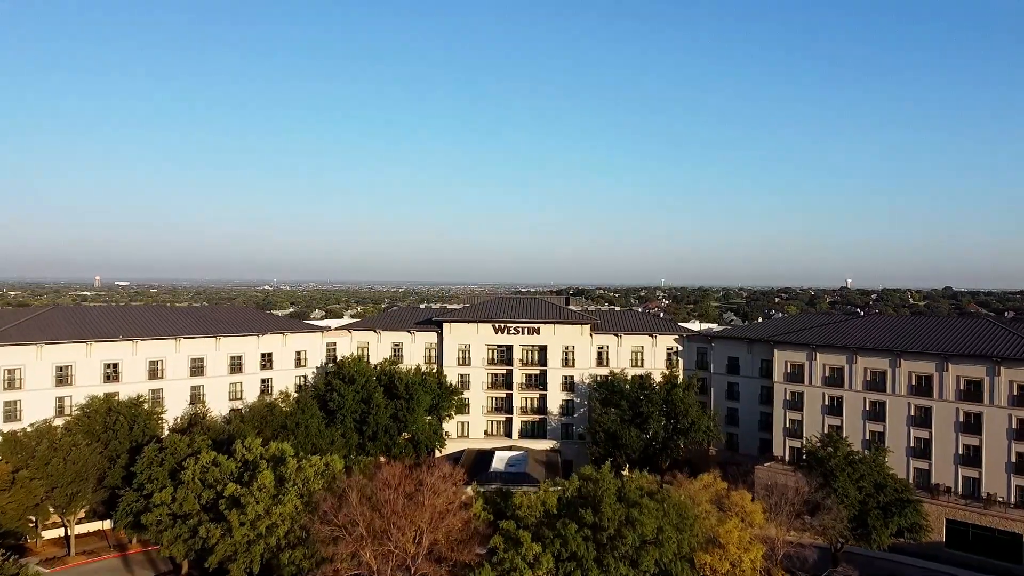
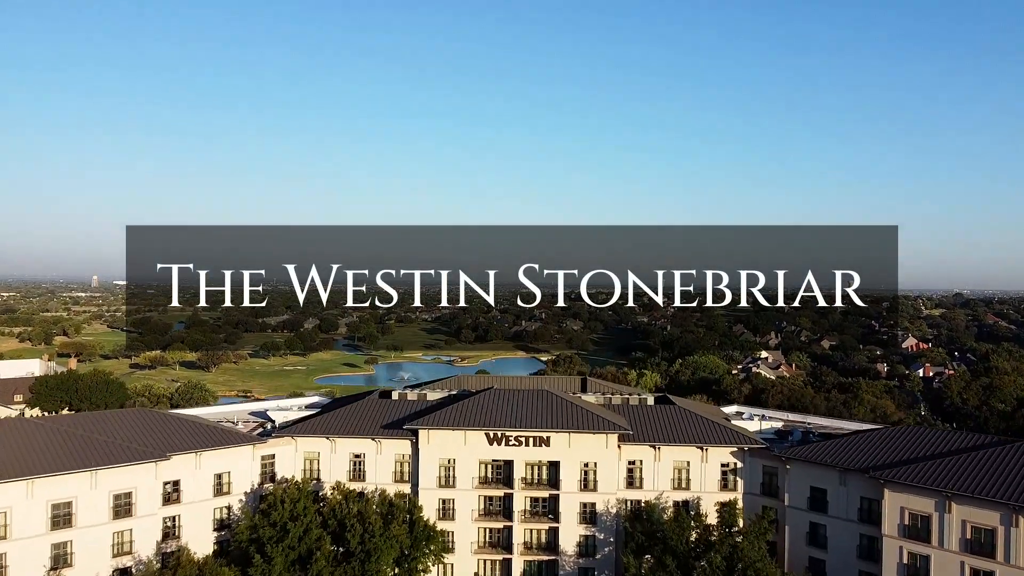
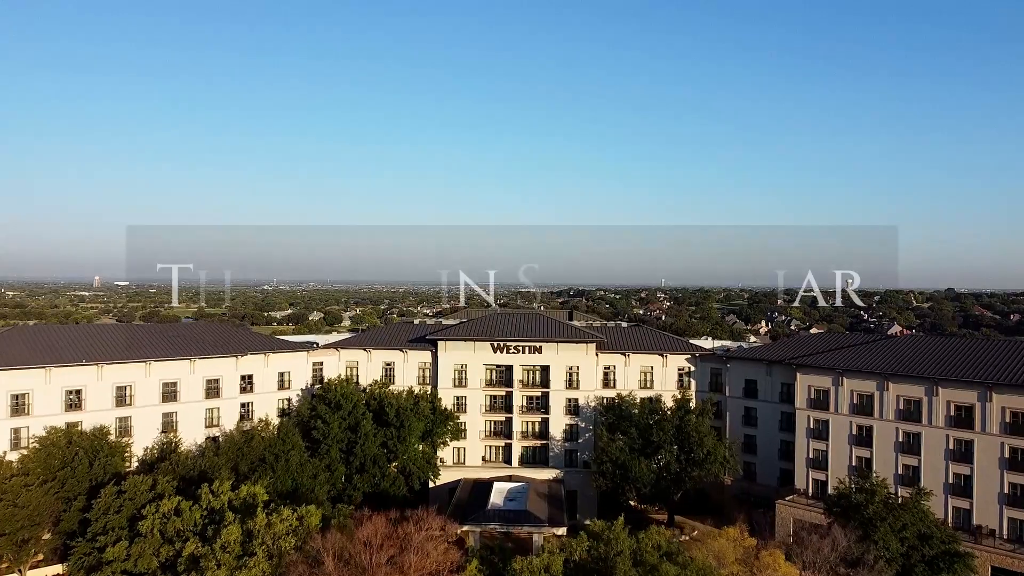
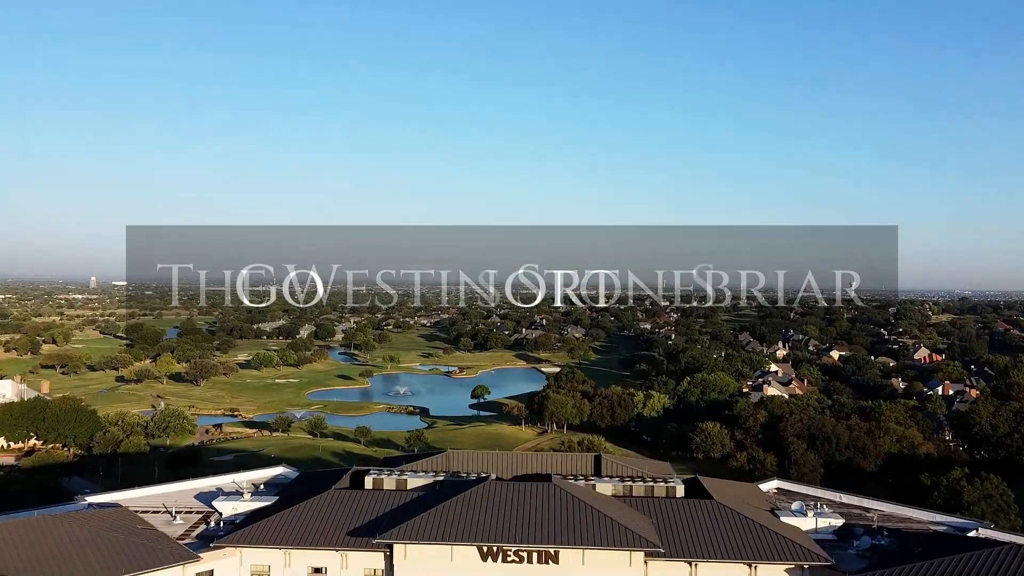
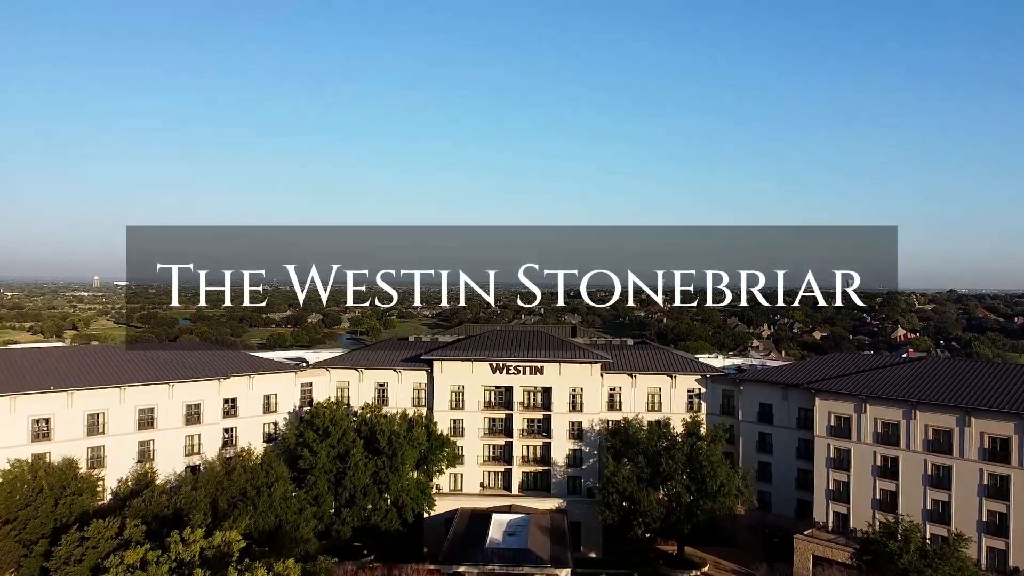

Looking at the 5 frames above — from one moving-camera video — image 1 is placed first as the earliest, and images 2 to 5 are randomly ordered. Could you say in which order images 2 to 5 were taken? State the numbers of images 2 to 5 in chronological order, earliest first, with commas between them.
3, 5, 2, 4
